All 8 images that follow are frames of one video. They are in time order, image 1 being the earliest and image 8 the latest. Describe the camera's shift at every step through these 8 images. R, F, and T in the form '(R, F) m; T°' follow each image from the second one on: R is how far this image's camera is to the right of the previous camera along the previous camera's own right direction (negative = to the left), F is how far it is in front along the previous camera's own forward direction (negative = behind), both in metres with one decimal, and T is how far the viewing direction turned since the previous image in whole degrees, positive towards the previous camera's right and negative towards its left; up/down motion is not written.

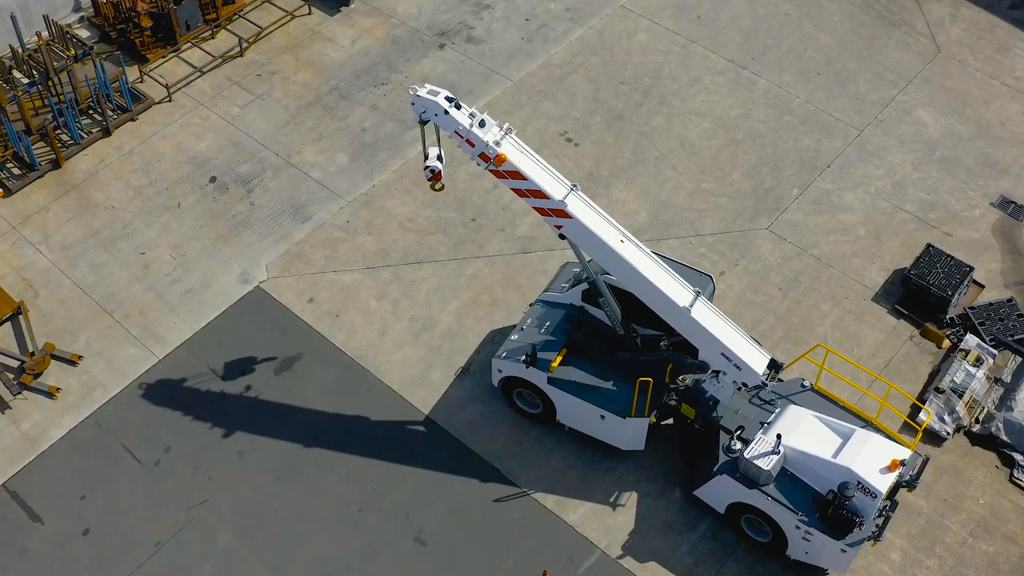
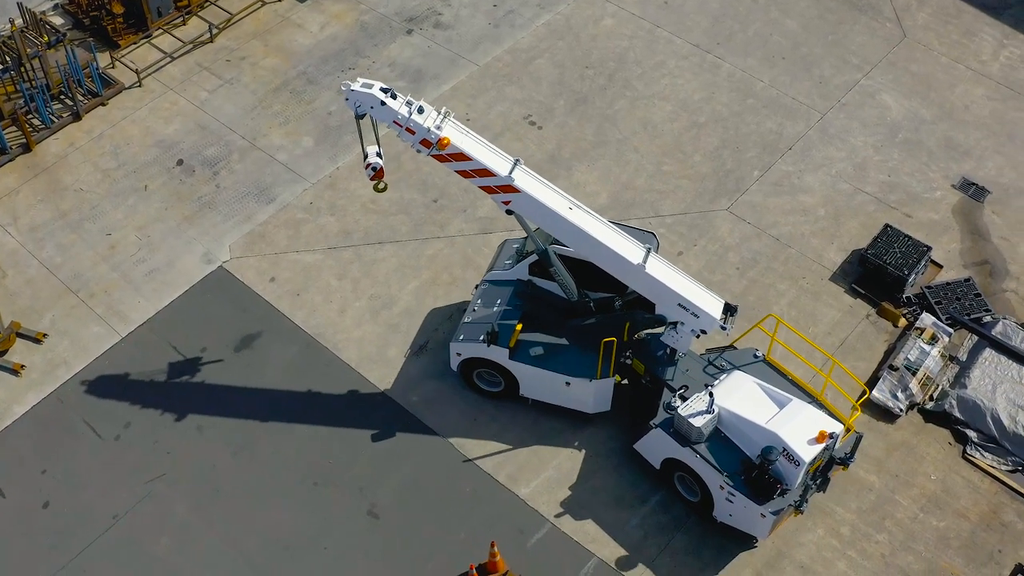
(+0.7, -0.1) m; -1°
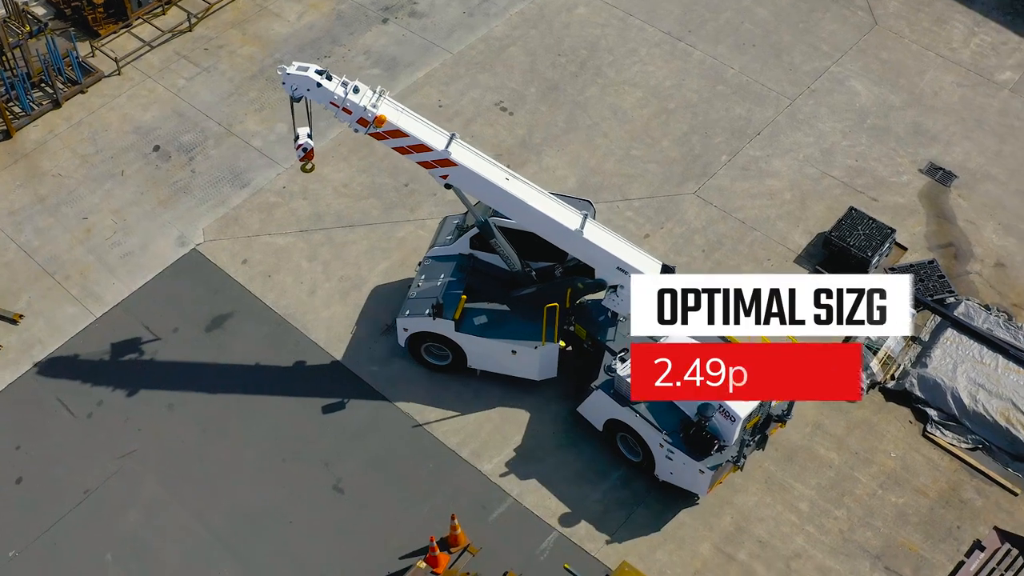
(+0.5, -0.2) m; 0°
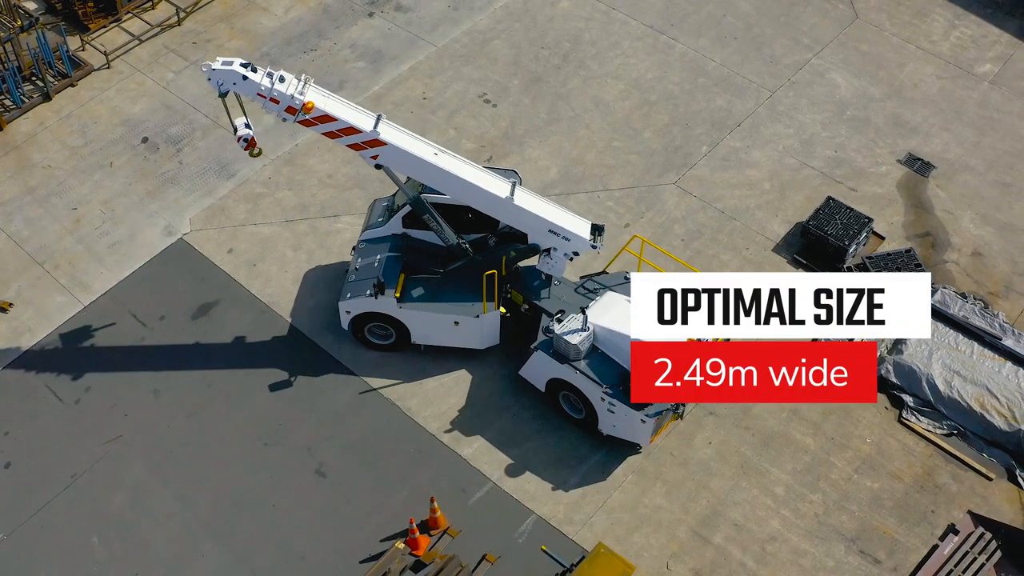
(+0.3, -0.2) m; 0°
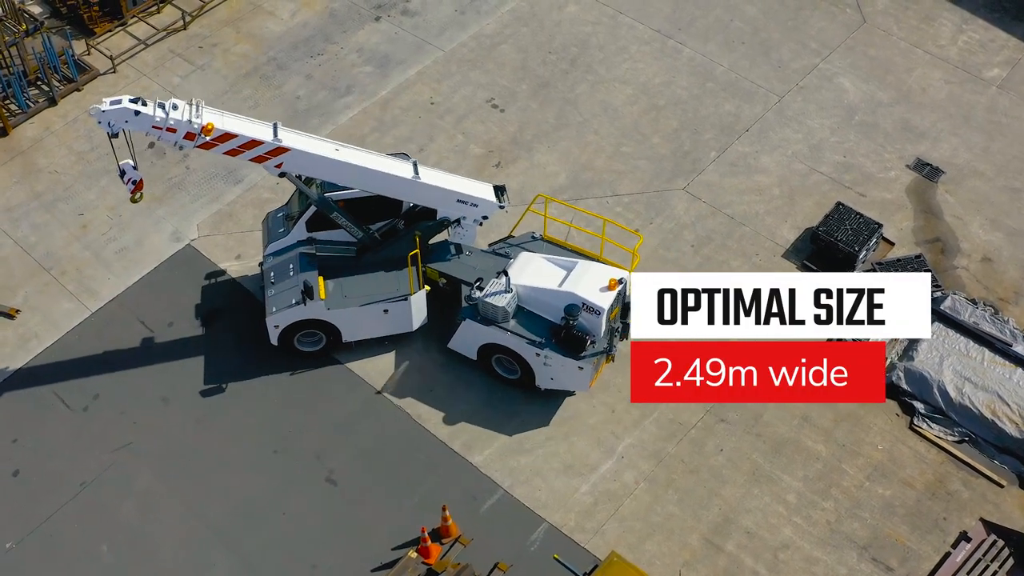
(-0.2, 0.0) m; 0°
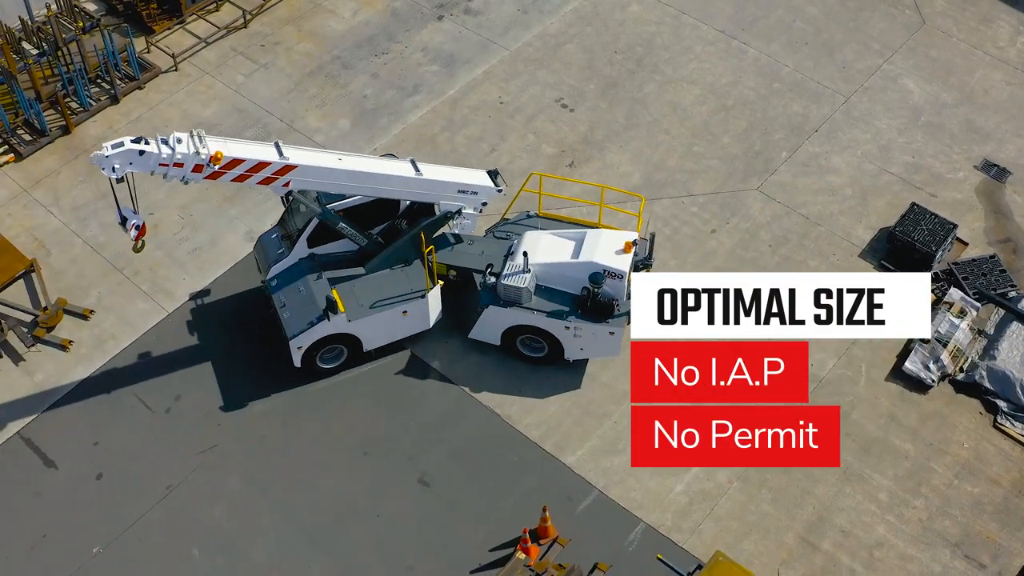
(-1.3, +0.1) m; +1°
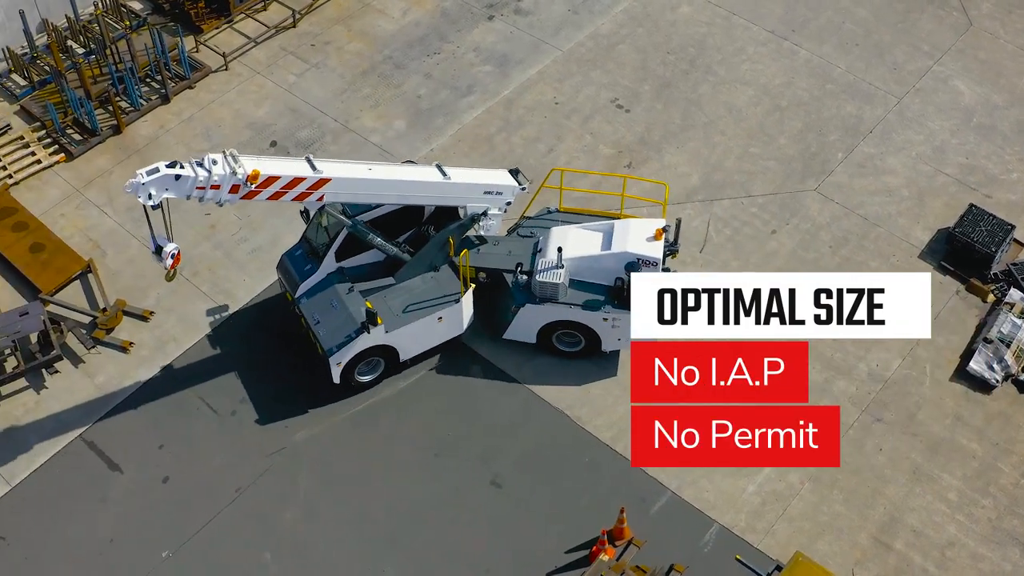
(-1.0, +0.1) m; +1°
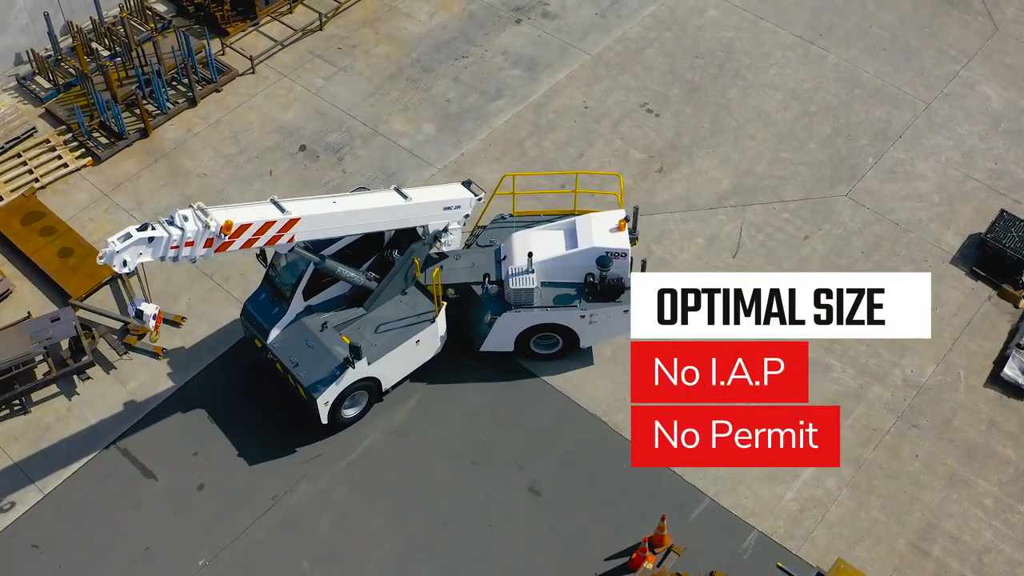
(-0.5, 0.0) m; 0°
